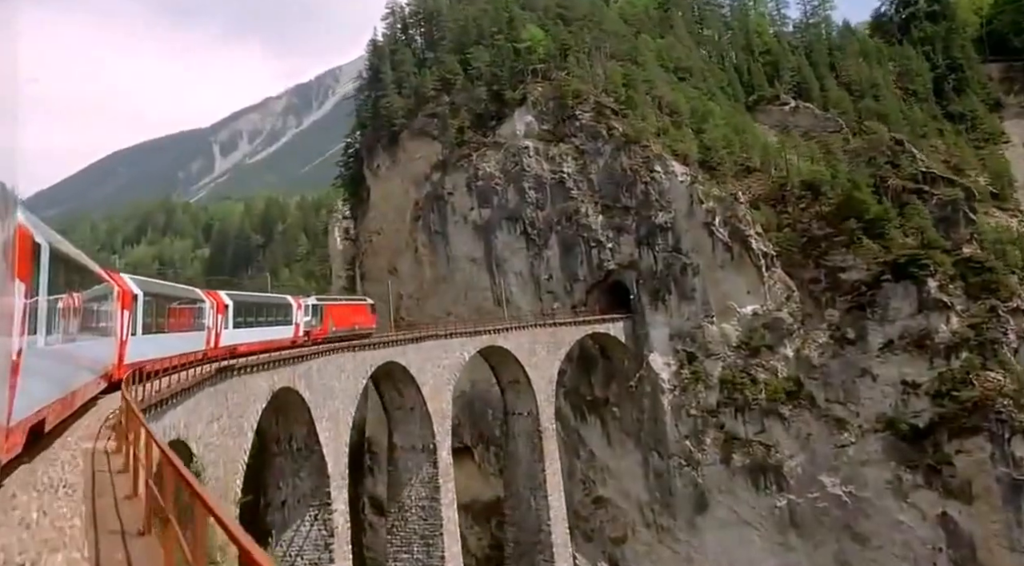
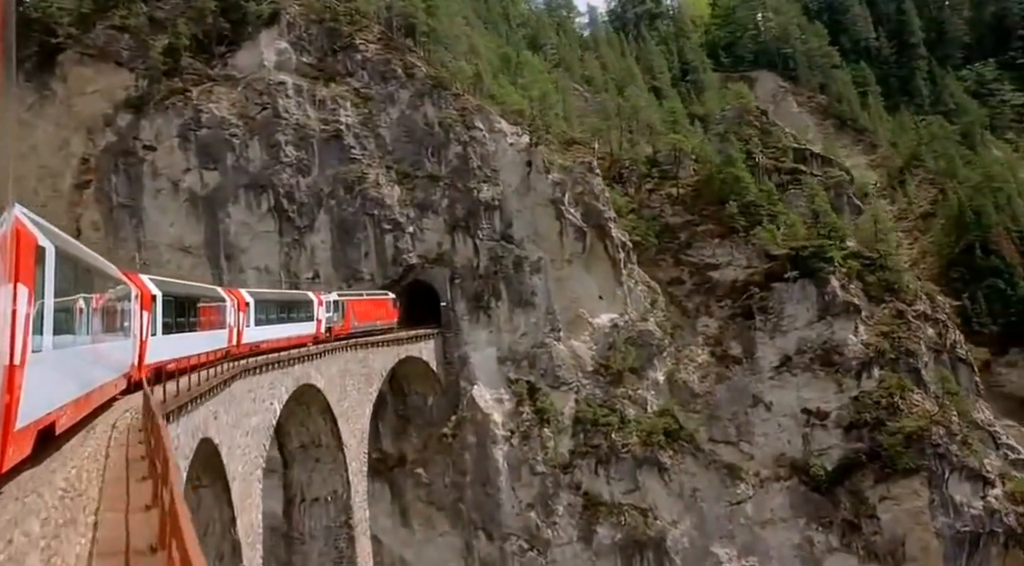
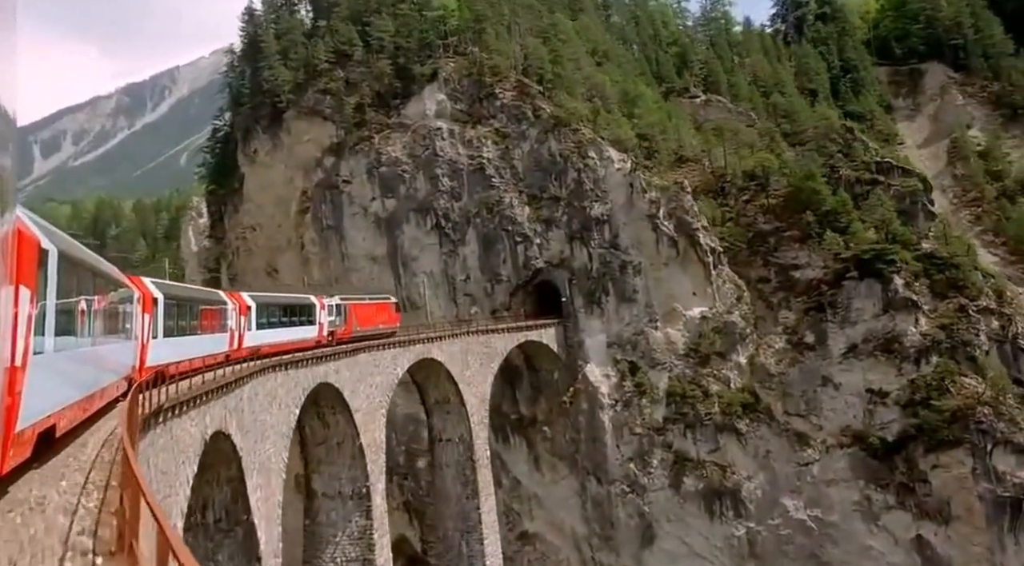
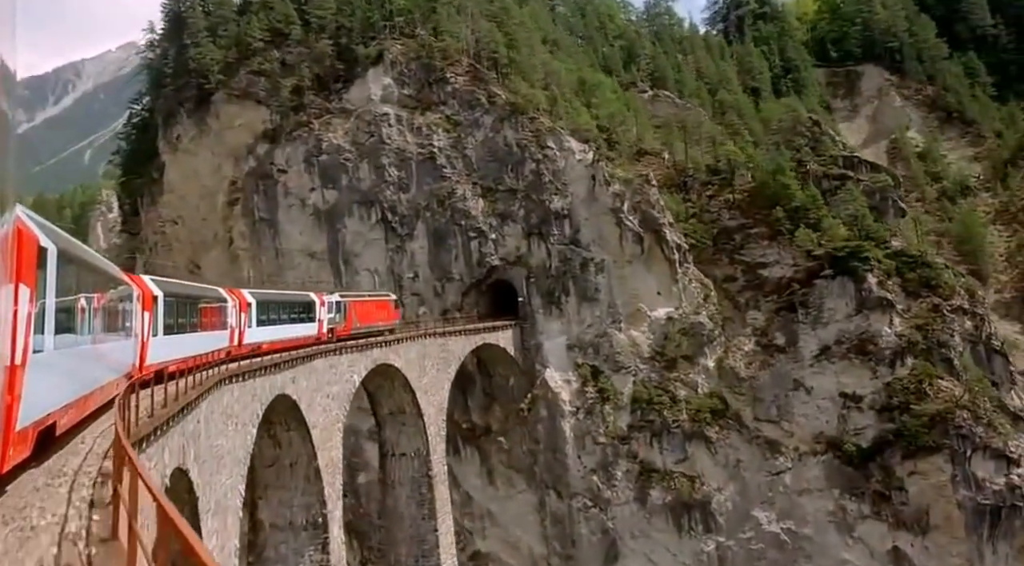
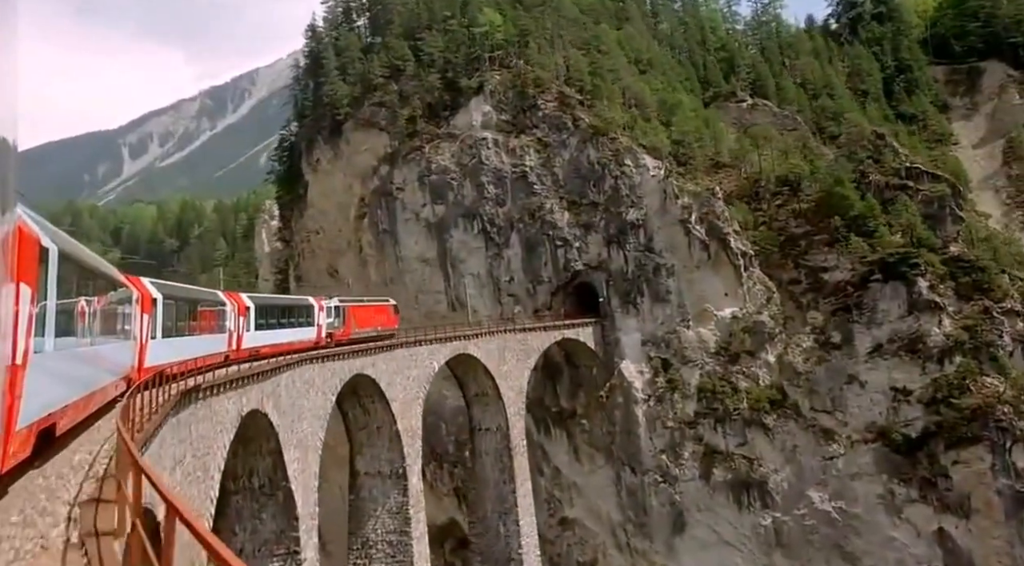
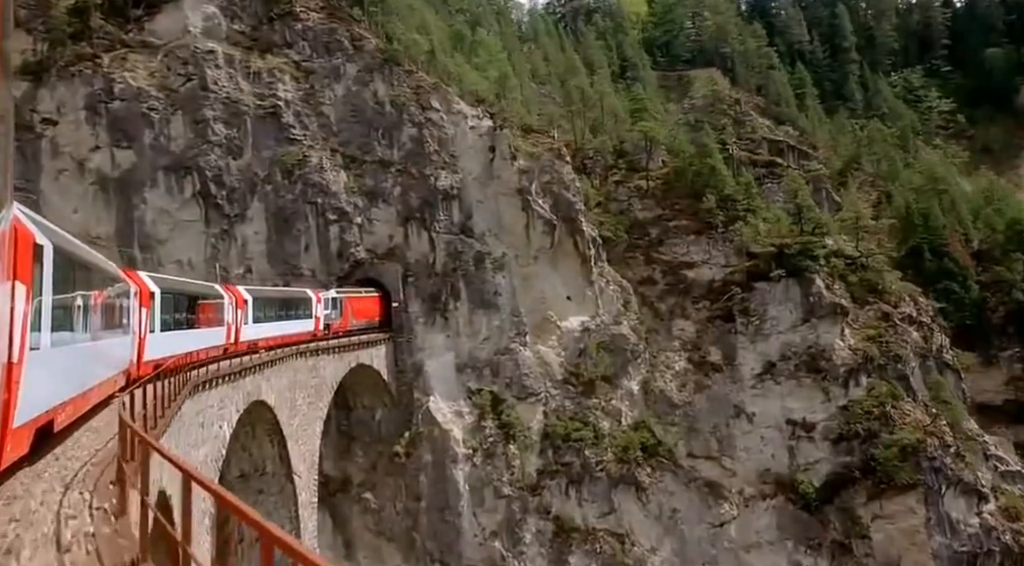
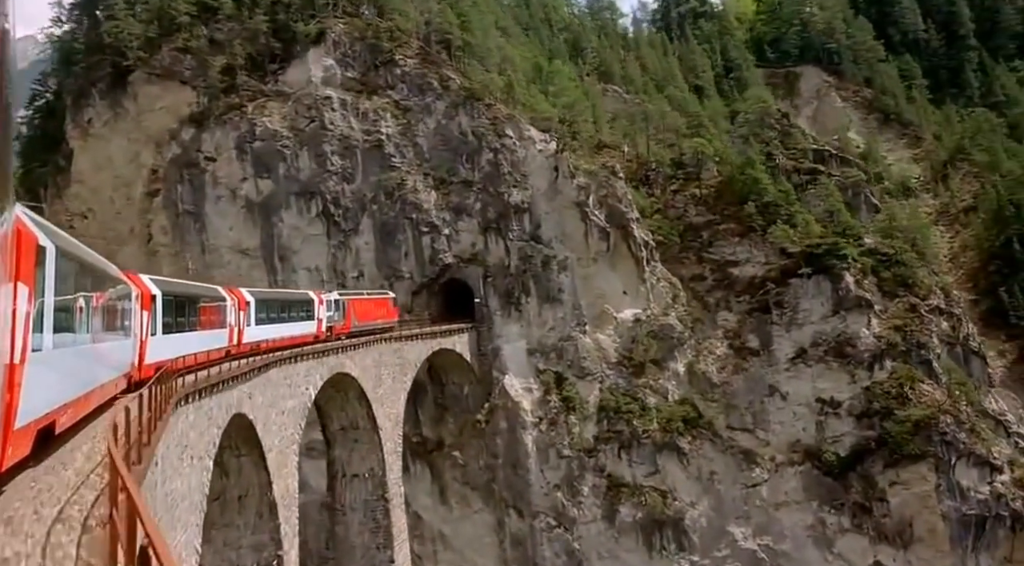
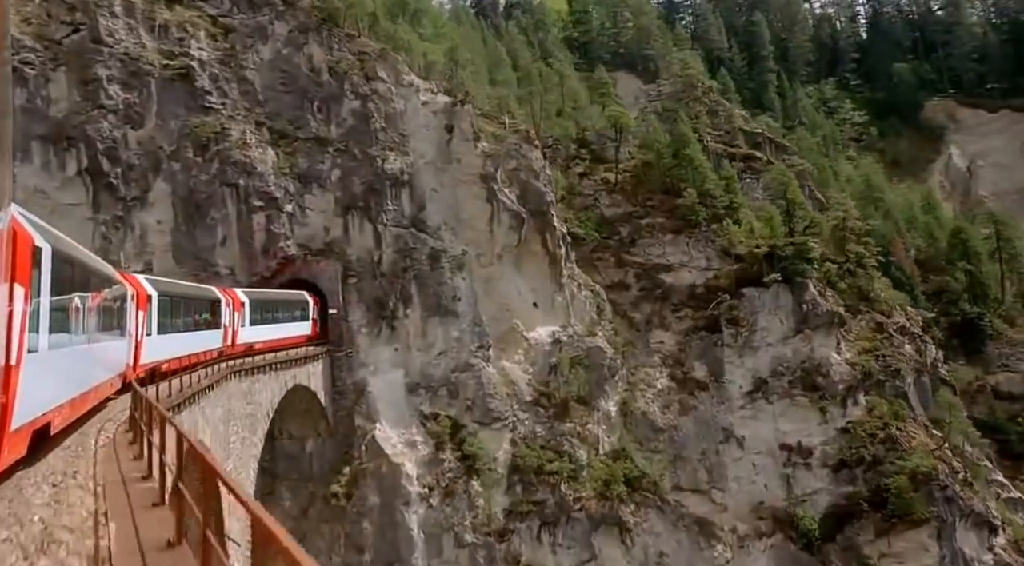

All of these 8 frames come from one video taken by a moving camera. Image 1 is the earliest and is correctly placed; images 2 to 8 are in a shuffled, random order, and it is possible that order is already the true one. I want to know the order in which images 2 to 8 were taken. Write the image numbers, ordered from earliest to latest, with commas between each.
5, 3, 4, 7, 2, 6, 8
